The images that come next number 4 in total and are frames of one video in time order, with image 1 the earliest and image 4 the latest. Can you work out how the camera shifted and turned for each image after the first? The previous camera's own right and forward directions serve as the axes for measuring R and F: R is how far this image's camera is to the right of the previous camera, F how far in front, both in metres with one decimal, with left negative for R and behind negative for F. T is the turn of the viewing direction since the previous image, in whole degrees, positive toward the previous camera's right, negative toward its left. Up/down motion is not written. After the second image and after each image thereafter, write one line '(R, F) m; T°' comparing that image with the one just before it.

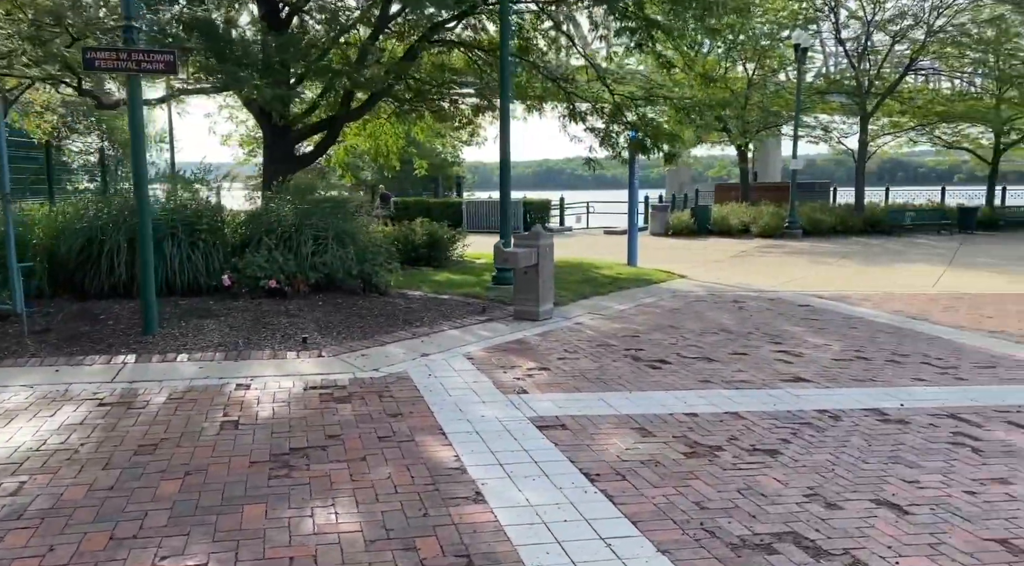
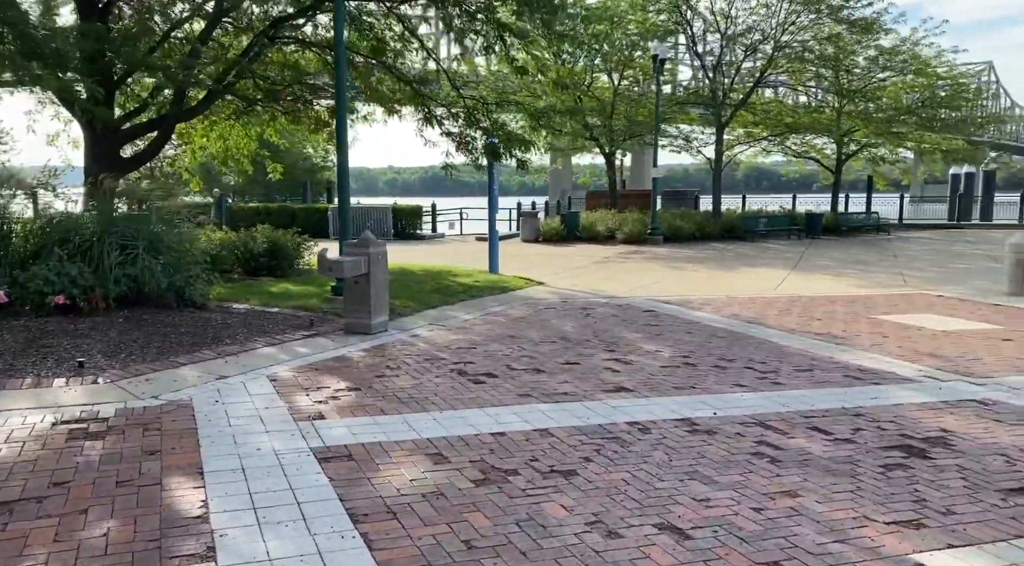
(+0.4, +0.3) m; +9°
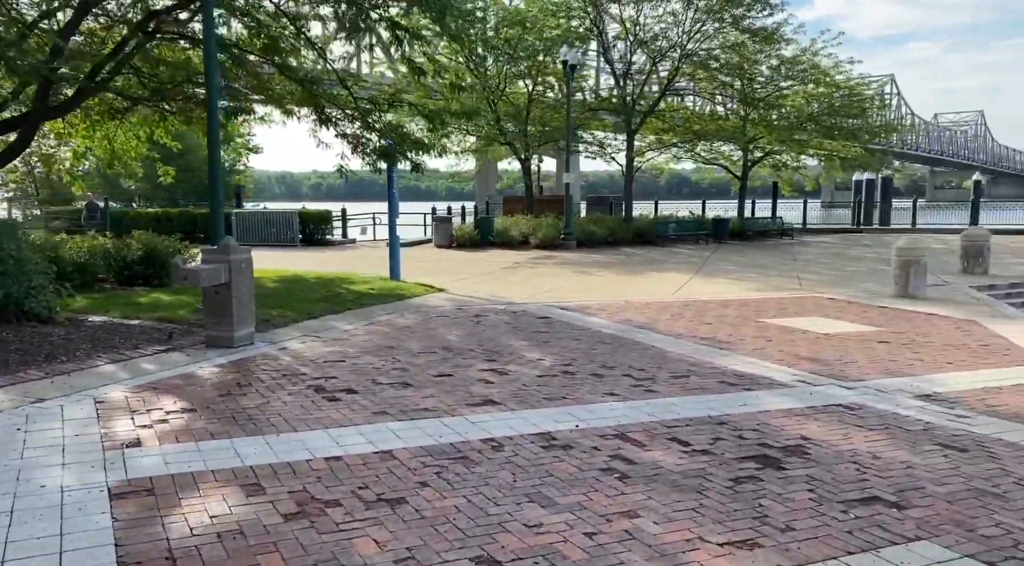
(+0.4, +0.2) m; +6°
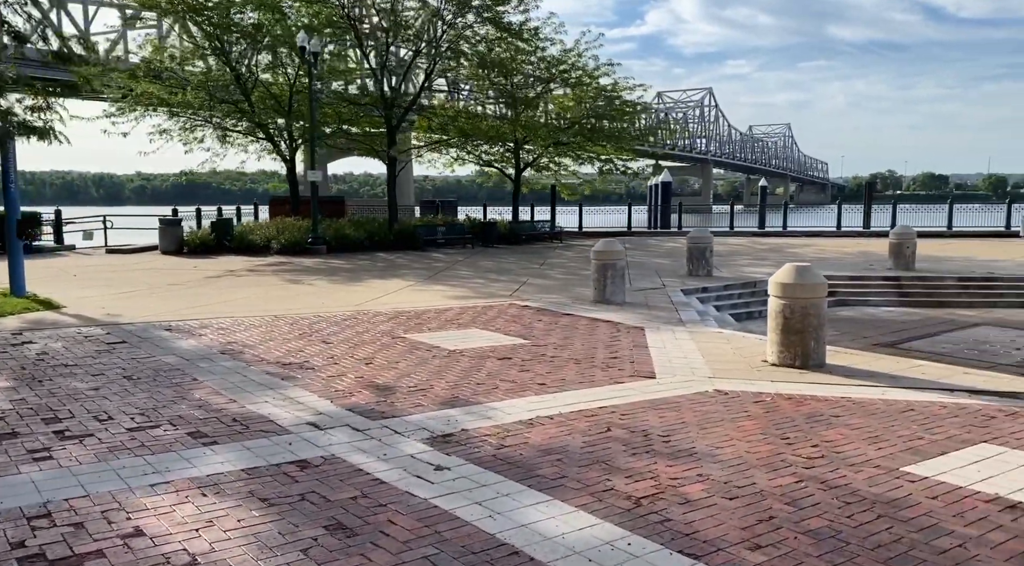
(+2.6, +1.2) m; +14°
